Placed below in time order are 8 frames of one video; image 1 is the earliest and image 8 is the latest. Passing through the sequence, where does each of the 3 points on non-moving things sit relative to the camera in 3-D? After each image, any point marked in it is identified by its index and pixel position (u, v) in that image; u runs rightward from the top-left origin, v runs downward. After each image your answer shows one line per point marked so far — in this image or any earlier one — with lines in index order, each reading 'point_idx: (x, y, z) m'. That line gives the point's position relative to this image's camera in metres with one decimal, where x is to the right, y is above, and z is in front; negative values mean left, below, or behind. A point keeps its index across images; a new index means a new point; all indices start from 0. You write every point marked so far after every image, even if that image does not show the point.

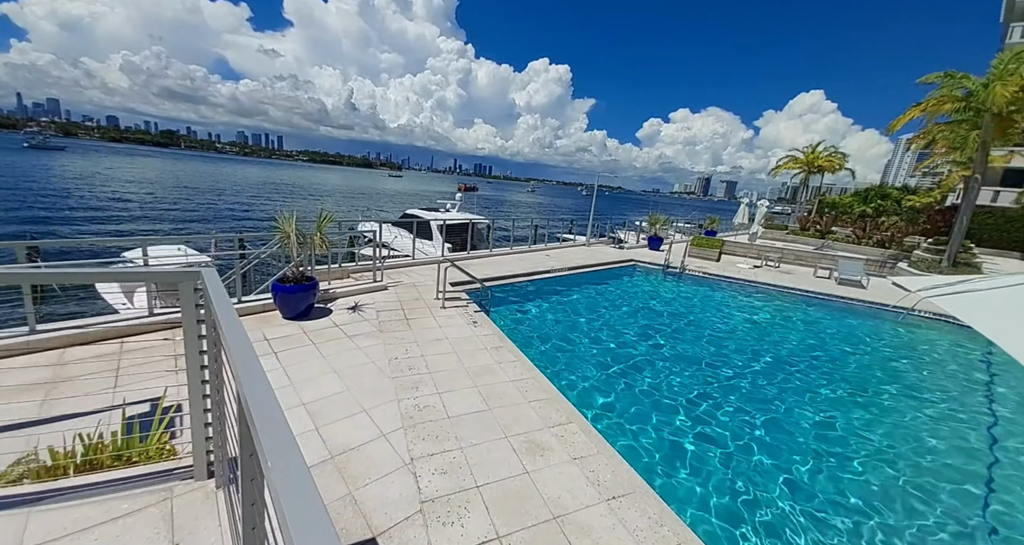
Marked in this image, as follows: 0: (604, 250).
0: (+3.5, +0.8, +14.9) m
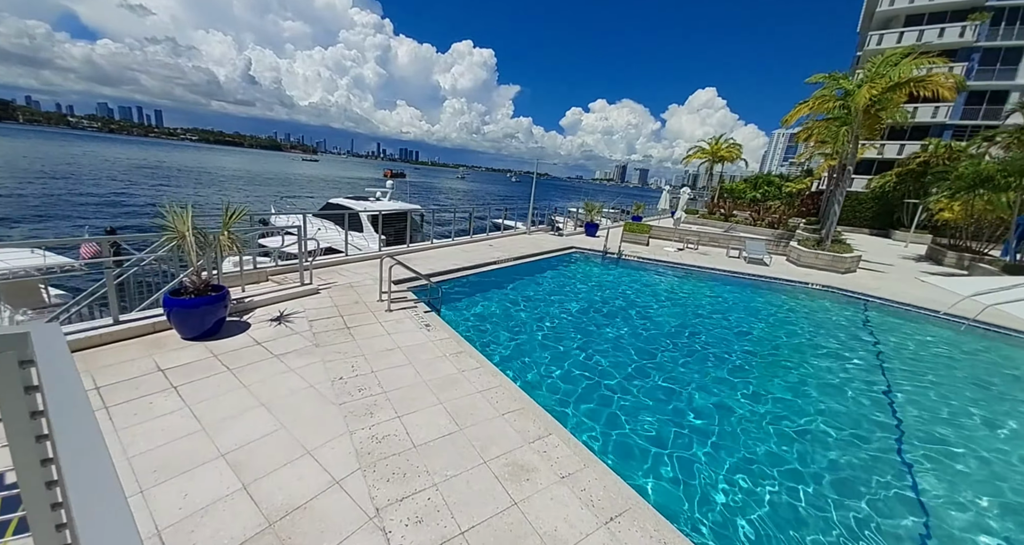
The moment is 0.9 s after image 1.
0: (+1.1, +1.3, +14.8) m
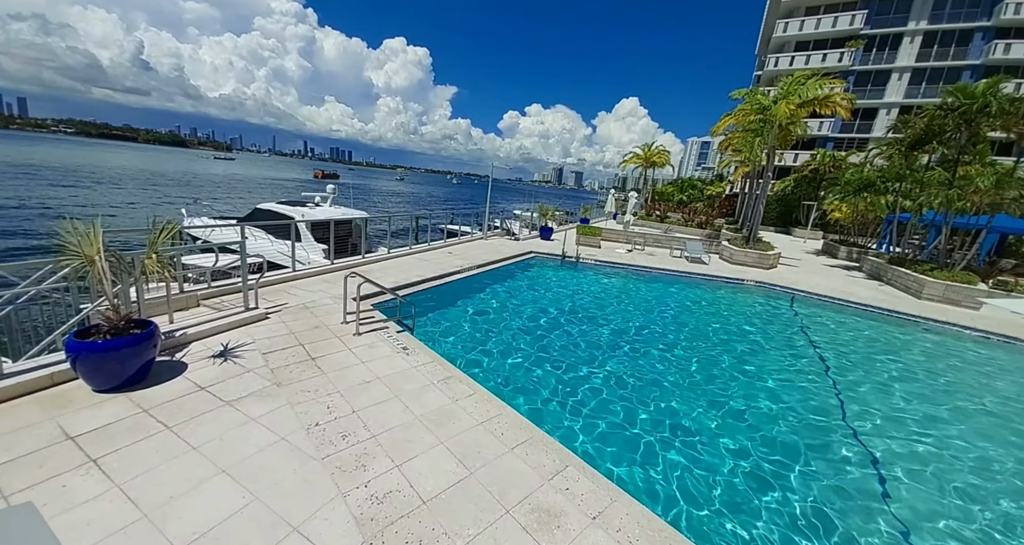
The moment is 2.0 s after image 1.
0: (-0.6, +1.1, +14.5) m
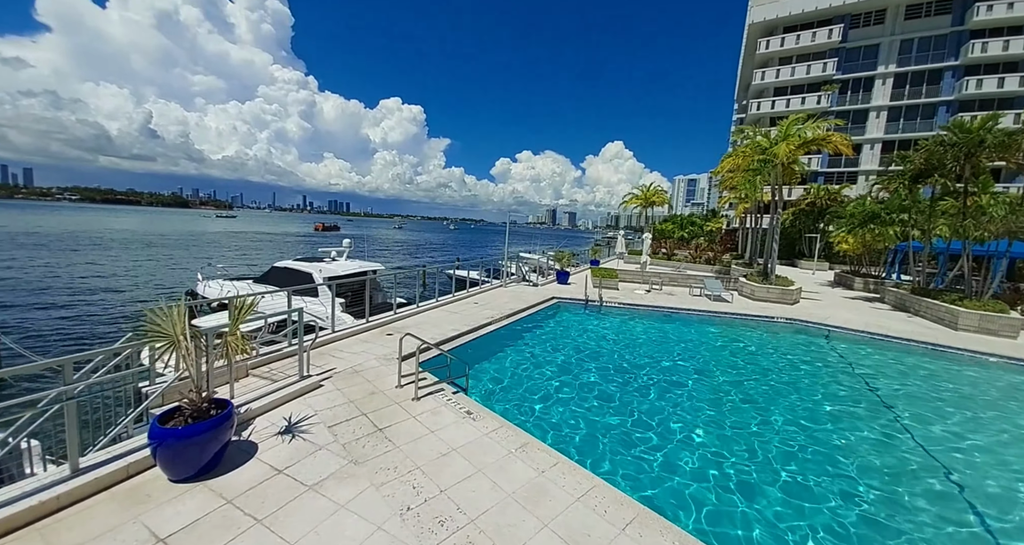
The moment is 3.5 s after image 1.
0: (+0.2, -0.7, +14.4) m
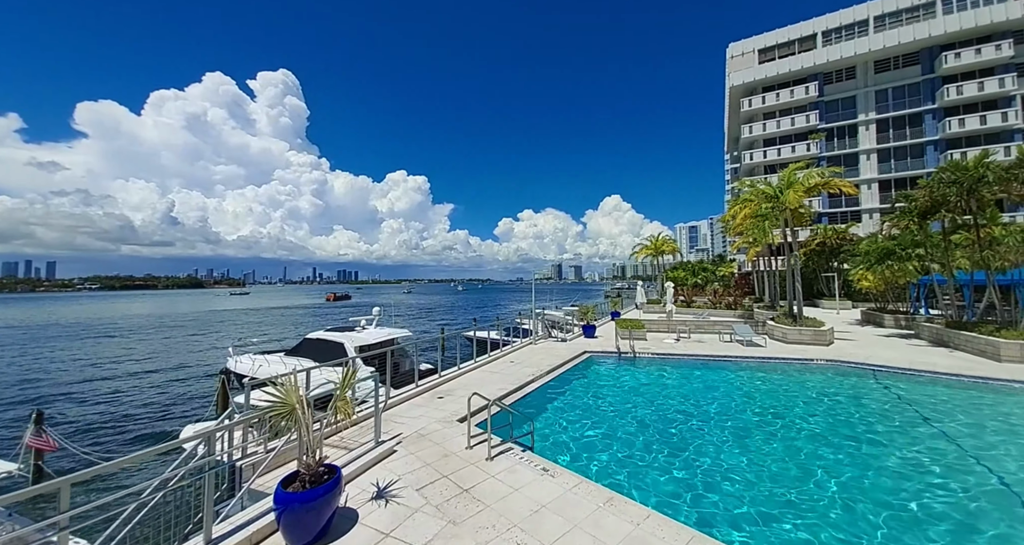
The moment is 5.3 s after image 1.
0: (+1.3, -2.8, +14.5) m
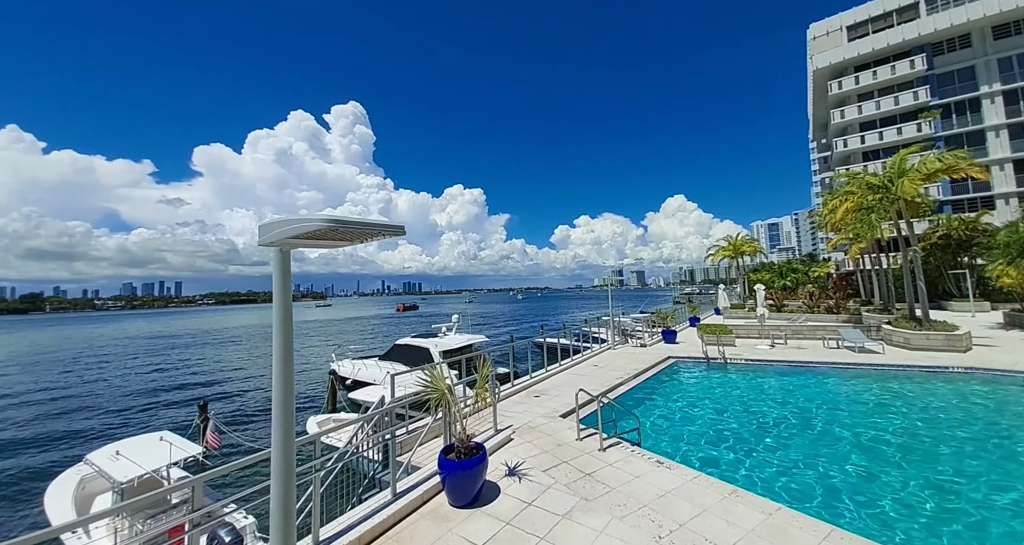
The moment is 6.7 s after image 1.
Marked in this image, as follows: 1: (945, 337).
0: (+4.3, -2.9, +14.4) m
1: (+14.4, -2.1, +13.1) m
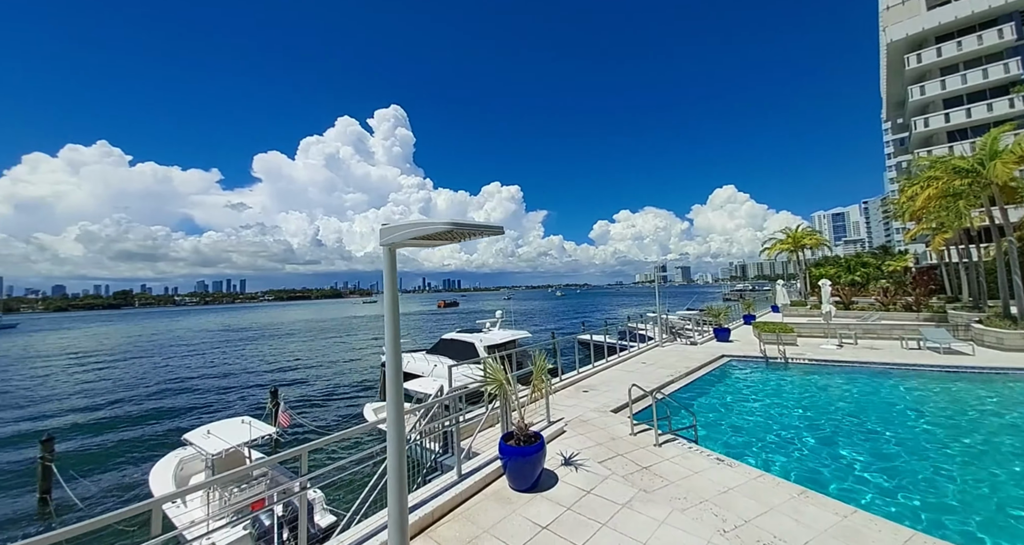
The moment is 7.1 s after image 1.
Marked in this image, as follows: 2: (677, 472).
0: (+6.0, -2.8, +14.0) m
1: (+15.9, -1.9, +11.7) m
2: (+1.9, -2.3, +4.5) m
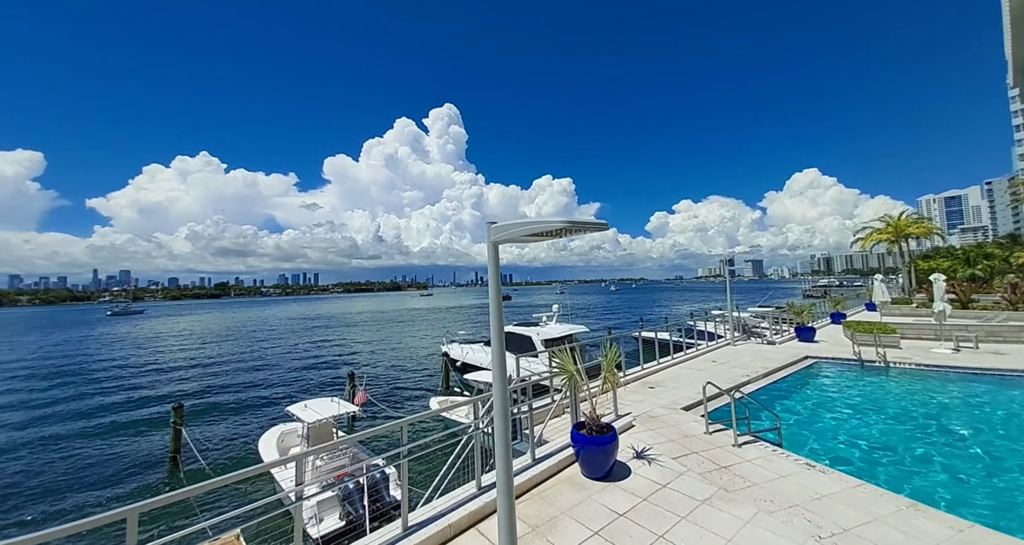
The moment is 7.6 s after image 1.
0: (+8.1, -2.6, +13.1) m
1: (+17.5, -1.8, +9.4) m
2: (+2.7, -2.2, +4.2) m
